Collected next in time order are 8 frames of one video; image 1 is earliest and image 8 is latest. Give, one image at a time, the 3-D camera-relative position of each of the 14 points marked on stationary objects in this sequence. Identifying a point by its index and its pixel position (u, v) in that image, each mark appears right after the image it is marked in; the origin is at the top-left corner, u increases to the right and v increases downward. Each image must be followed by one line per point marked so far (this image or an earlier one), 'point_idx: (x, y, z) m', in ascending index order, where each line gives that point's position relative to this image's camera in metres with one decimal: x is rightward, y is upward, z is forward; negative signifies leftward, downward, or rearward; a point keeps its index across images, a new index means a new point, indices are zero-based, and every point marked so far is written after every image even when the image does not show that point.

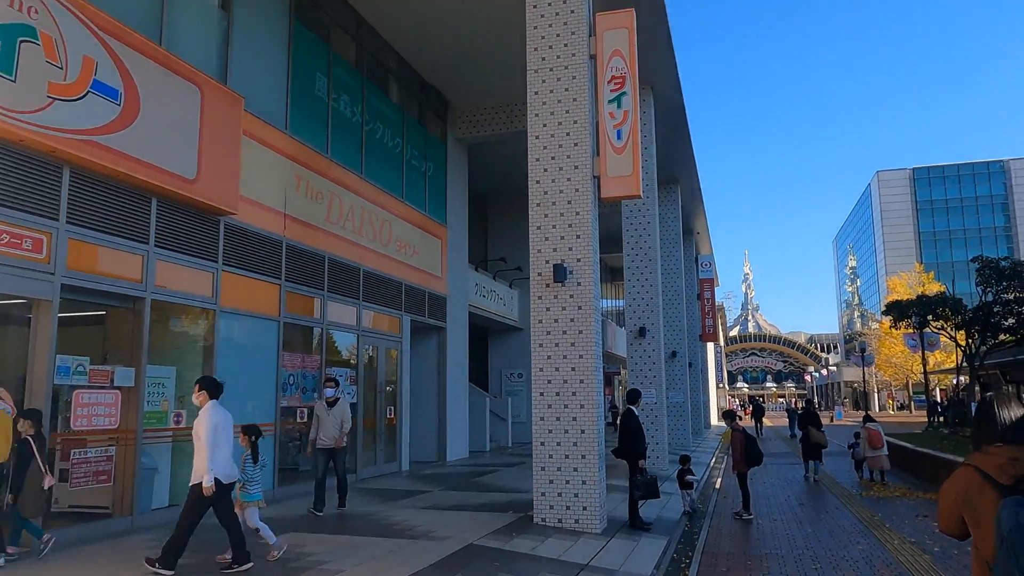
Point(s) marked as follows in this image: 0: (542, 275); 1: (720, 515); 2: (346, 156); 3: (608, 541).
0: (+0.4, +0.2, +10.0) m
1: (+3.0, -3.3, +11.1) m
2: (-3.2, +2.6, +14.7) m
3: (+1.1, -3.0, +9.0) m
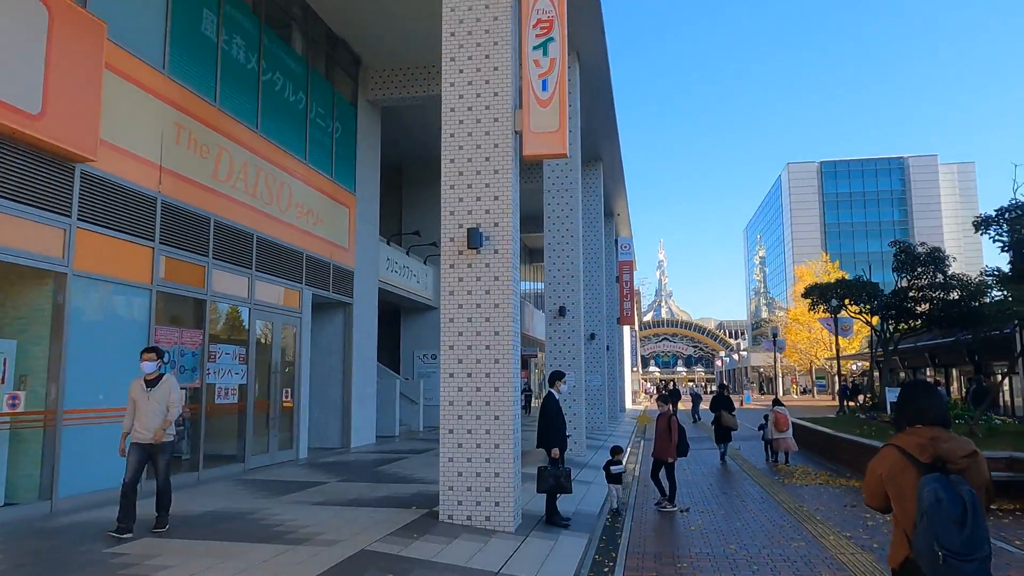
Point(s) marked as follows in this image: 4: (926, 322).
0: (-0.7, +0.6, +8.8) m
1: (+1.7, -3.0, +10.2) m
2: (-4.7, +3.1, +13.1) m
3: (+0.1, -2.7, +8.0) m
4: (+10.6, -0.9, +19.5) m
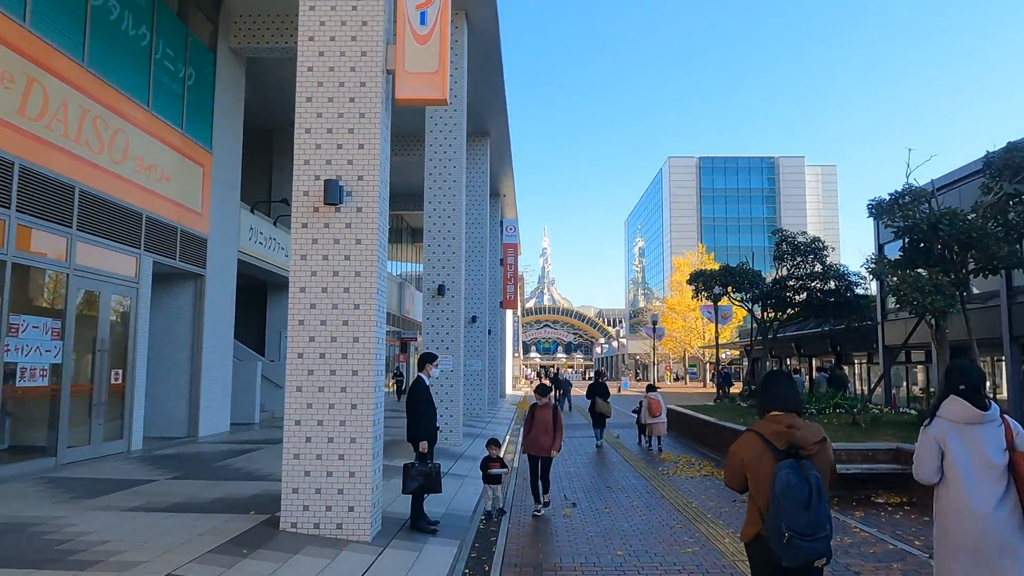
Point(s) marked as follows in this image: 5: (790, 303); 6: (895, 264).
0: (-2.0, +0.9, +7.4) m
1: (+0.1, -2.6, +9.2) m
2: (-6.5, +3.7, +10.9) m
3: (-1.2, -2.3, +6.8) m
4: (+7.5, -0.6, +19.6) m
5: (+7.2, -0.4, +19.6) m
6: (+5.3, +0.3, +10.6) m
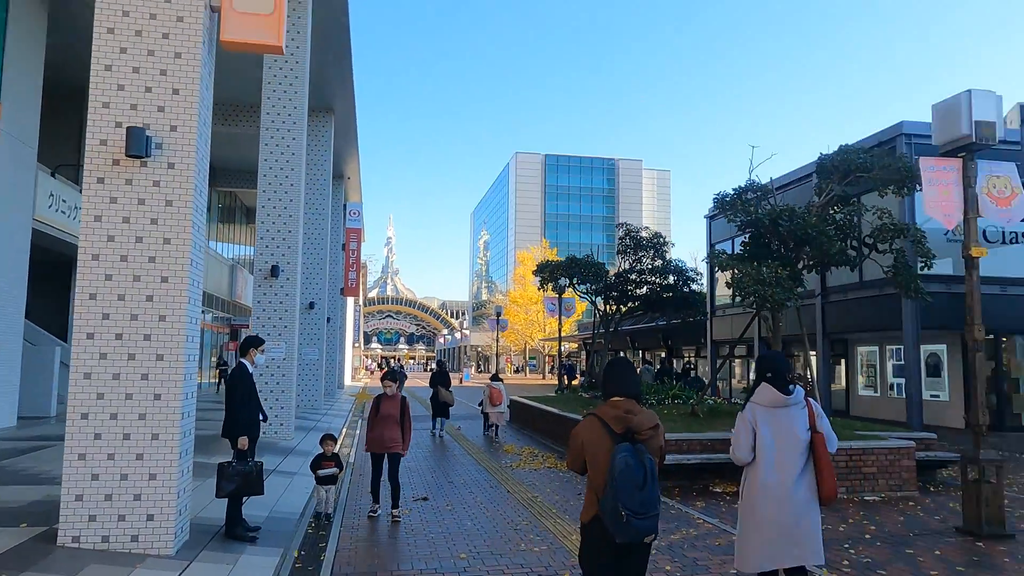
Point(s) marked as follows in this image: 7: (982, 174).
0: (-3.3, +1.2, +6.2) m
1: (-1.8, -2.4, +8.4) m
2: (-8.4, +4.1, +8.7) m
3: (-2.5, -2.1, +5.8) m
4: (+3.5, -0.5, +20.1) m
5: (+3.1, -0.2, +20.0) m
6: (+3.2, +0.4, +10.8) m
7: (+4.5, +1.1, +7.3) m
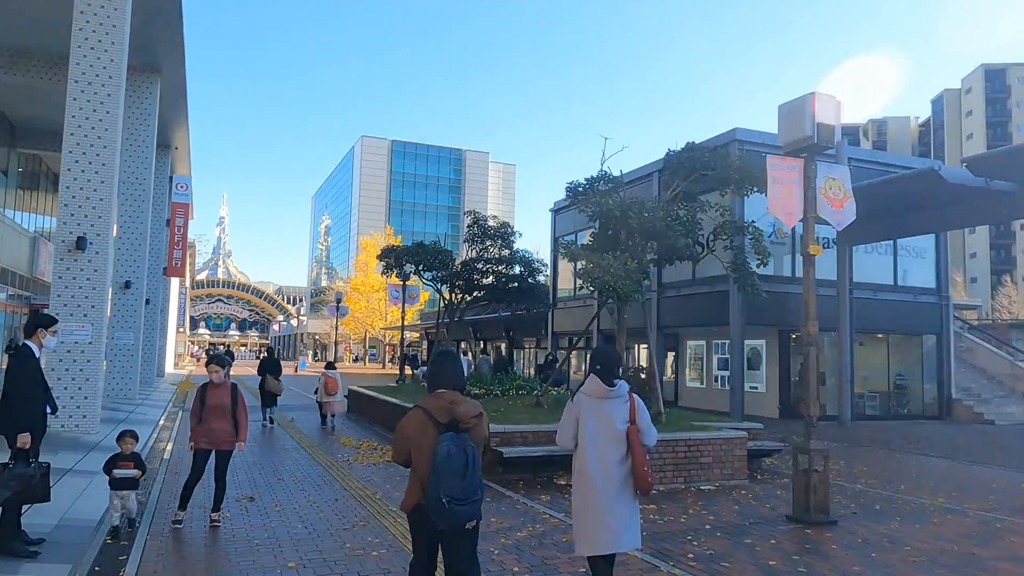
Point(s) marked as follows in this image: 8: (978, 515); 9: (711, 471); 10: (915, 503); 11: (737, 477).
0: (-4.3, +1.4, +4.9) m
1: (-3.4, -2.2, +7.4) m
2: (-9.7, +4.6, +6.3) m
3: (-3.6, -1.9, +4.7) m
4: (-0.6, -0.2, +19.9) m
5: (-0.9, +0.1, +19.8) m
6: (+1.1, +0.6, +10.8) m
7: (+3.0, +1.1, +7.6) m
8: (+4.8, -2.3, +7.8) m
9: (+2.4, -2.2, +9.1) m
10: (+4.4, -2.4, +8.4) m
11: (+2.7, -2.3, +9.3) m
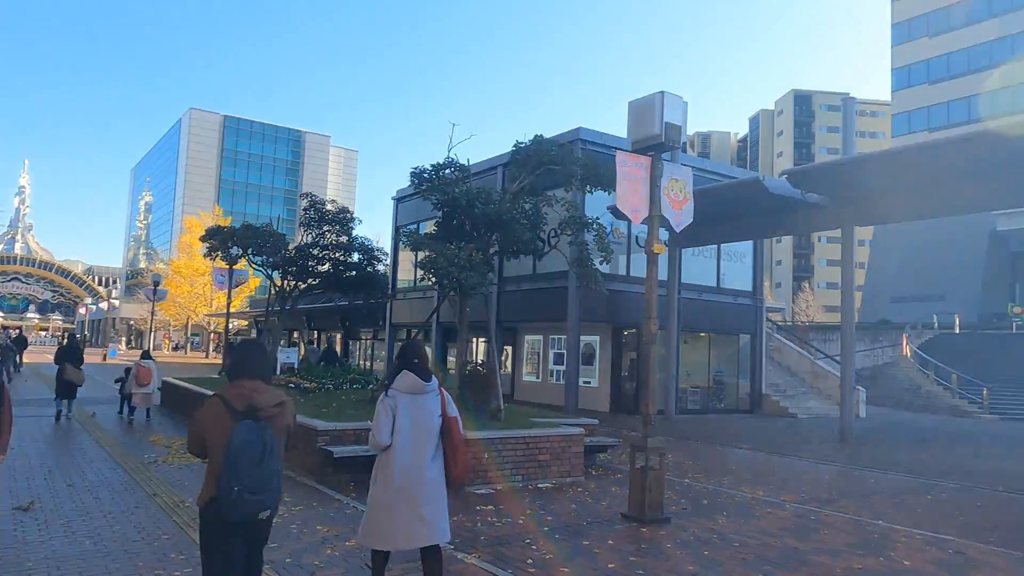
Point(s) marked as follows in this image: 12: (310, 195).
0: (-5.1, +1.6, +3.5) m
1: (-4.9, -1.9, +6.2) m
2: (-10.6, +5.0, +3.7) m
3: (-4.5, -1.7, +3.4) m
4: (-4.7, +0.1, +18.9) m
5: (-4.9, +0.4, +18.7) m
6: (-1.1, +0.7, +10.3) m
7: (+1.5, +1.1, +7.6) m
8: (+3.0, -2.4, +8.2) m
9: (+0.4, -2.1, +9.0) m
10: (+2.6, -2.4, +8.7) m
11: (+0.7, -2.3, +9.2) m
12: (-5.2, +2.4, +19.6) m
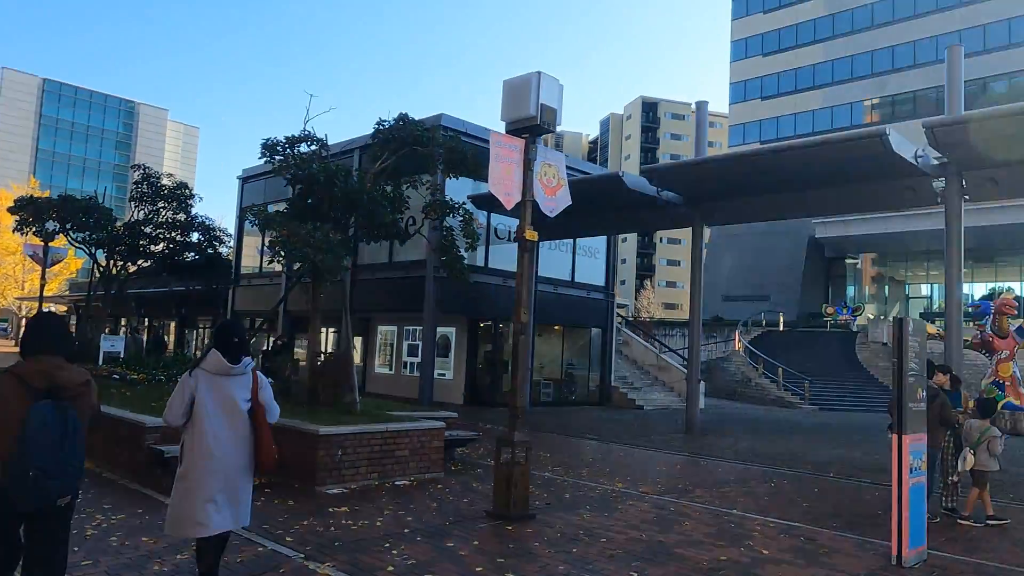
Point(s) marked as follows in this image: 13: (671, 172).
0: (-5.5, +1.9, +2.0) m
1: (-5.8, -1.7, +4.7) m
2: (-10.8, +5.3, +1.1) m
3: (-4.9, -1.5, +2.1) m
4: (-8.0, +0.5, +17.3) m
5: (-8.3, +0.8, +17.0) m
6: (-2.9, +0.9, +9.5) m
7: (+0.2, +1.2, +7.3) m
8: (+1.5, -2.3, +8.2) m
9: (-1.2, -2.0, +8.5) m
10: (+1.0, -2.3, +8.6) m
11: (-0.9, -2.1, +8.8) m
12: (-8.6, +2.8, +17.8) m
13: (+3.1, +2.2, +14.6) m
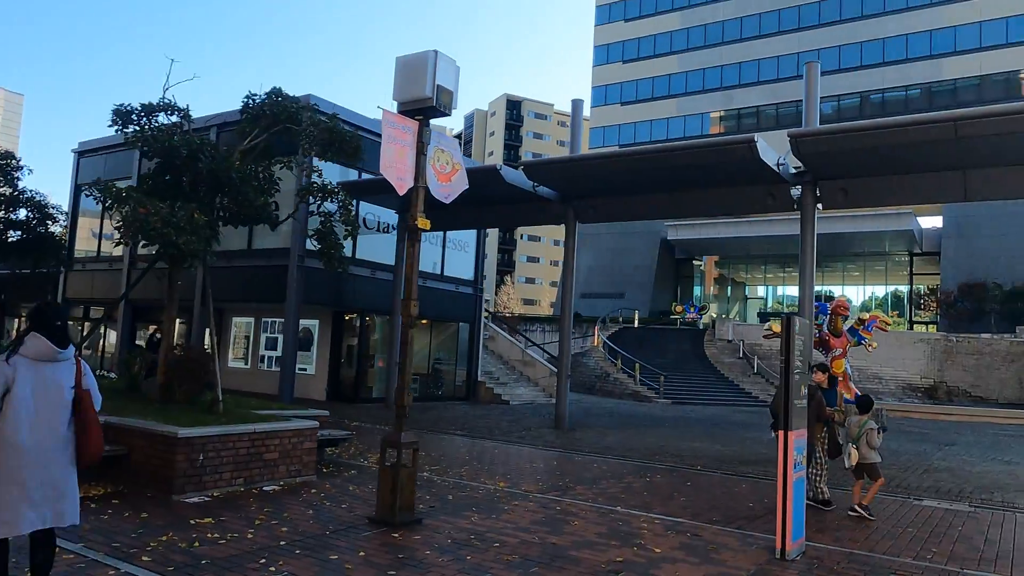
0: (-5.3, +2.0, +0.6) m
1: (-6.3, -1.5, +3.2) m
2: (-10.3, +5.6, -1.2) m
3: (-4.9, -1.3, +0.9) m
4: (-10.7, +0.9, +15.2) m
5: (-10.9, +1.1, +14.9) m
6: (-4.2, +1.1, +8.5) m
7: (-0.7, +1.3, +6.9) m
8: (+0.3, -2.2, +8.0) m
9: (-2.4, -1.9, +7.8) m
10: (-0.3, -2.2, +8.4) m
11: (-2.2, -2.0, +8.2) m
12: (-11.3, +3.2, +15.6) m
13: (+0.7, +2.3, +14.6) m
